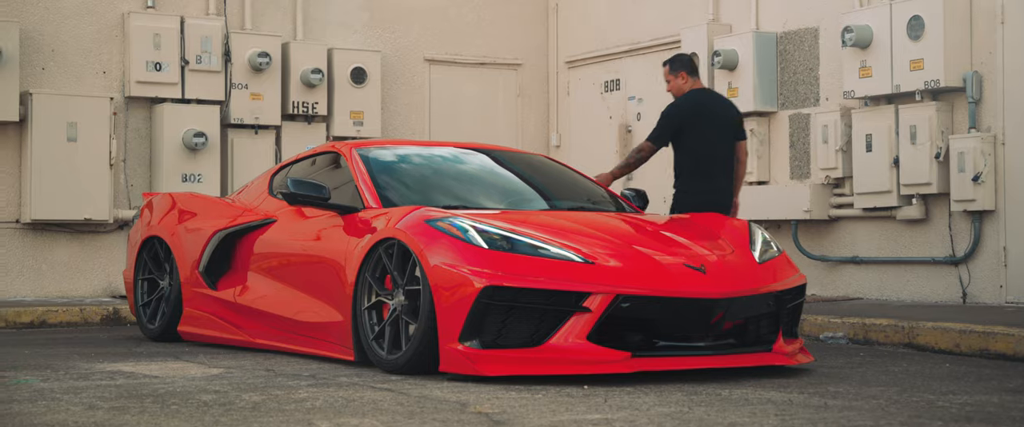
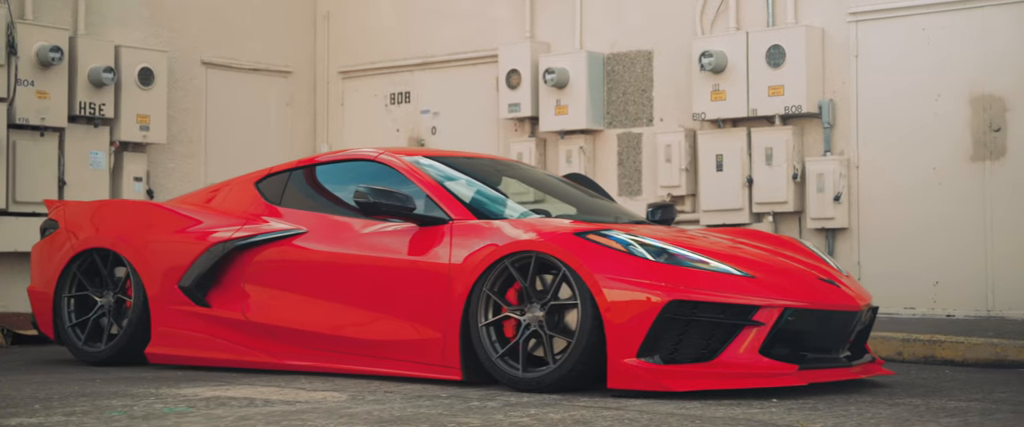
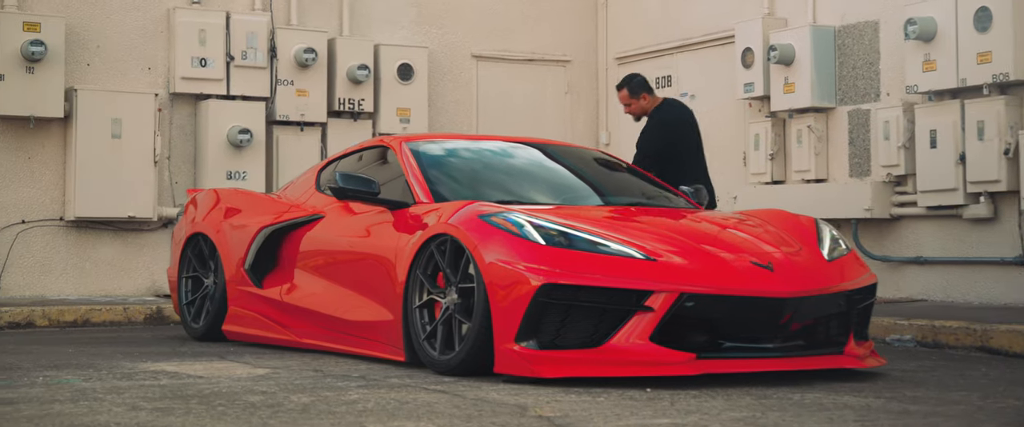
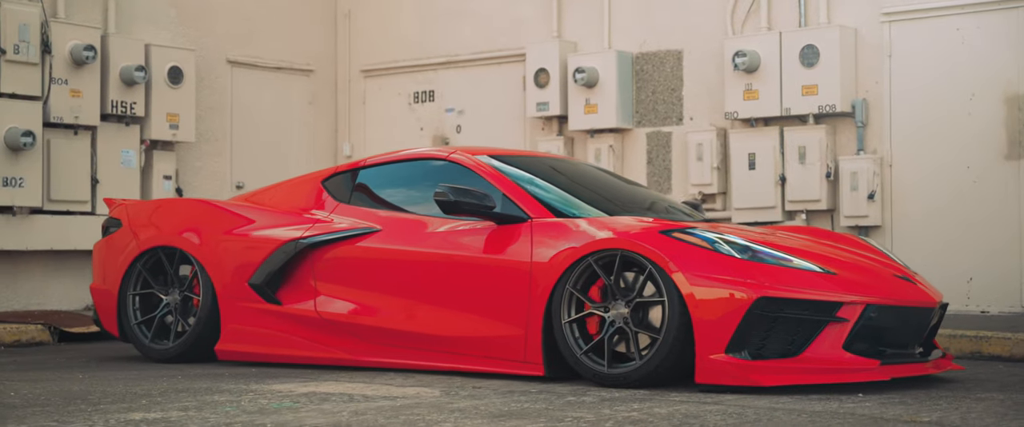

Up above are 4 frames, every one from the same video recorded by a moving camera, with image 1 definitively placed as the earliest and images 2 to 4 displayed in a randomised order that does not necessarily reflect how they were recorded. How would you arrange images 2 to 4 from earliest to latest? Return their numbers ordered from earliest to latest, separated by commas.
3, 2, 4
